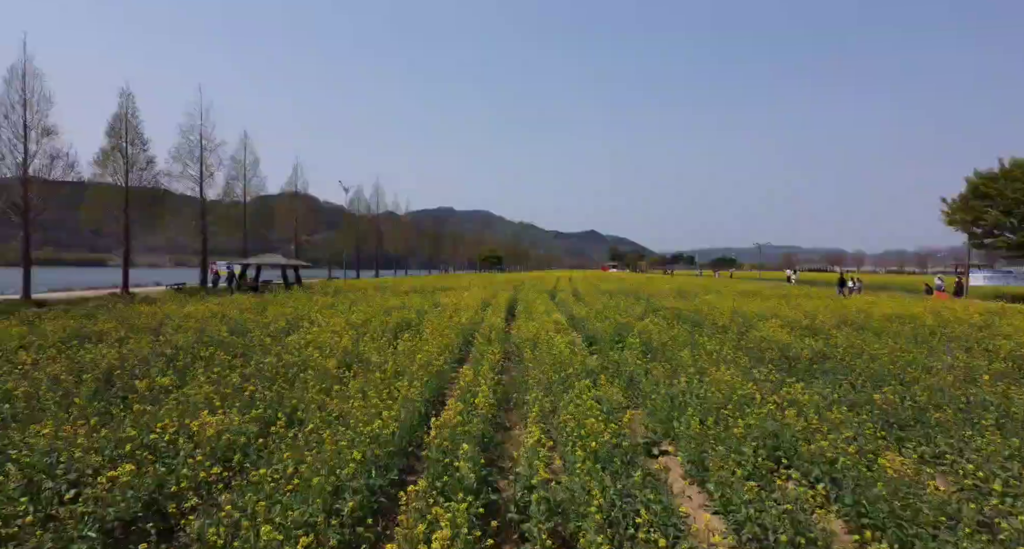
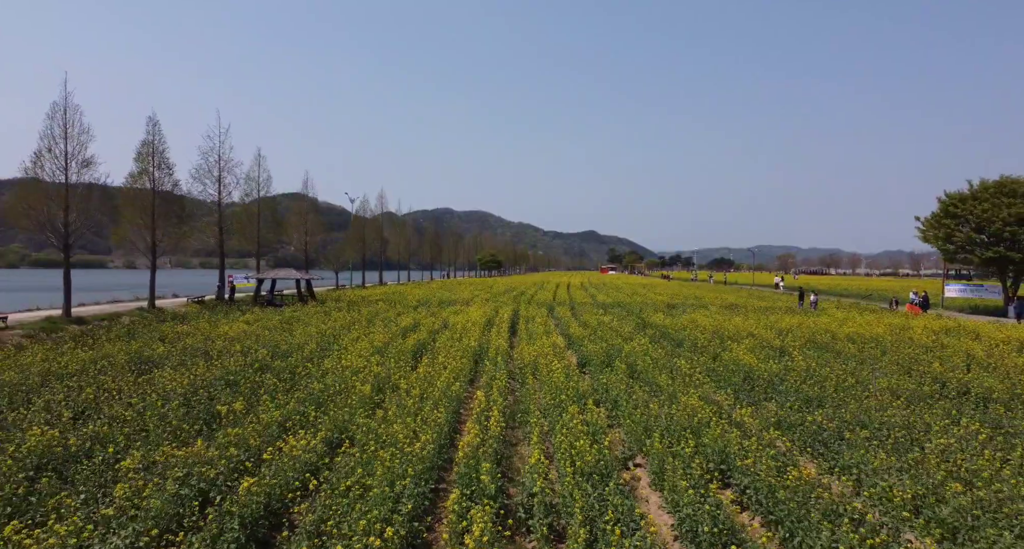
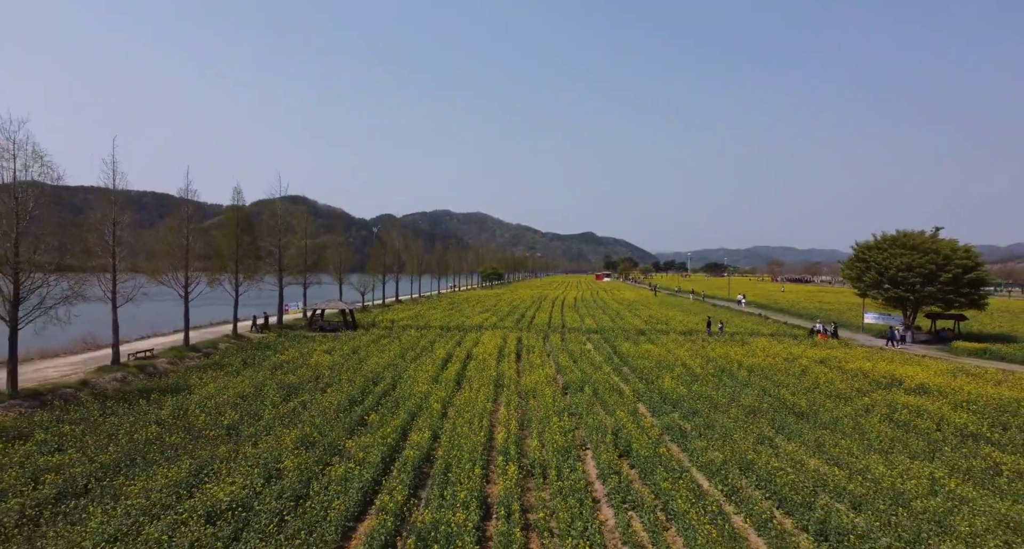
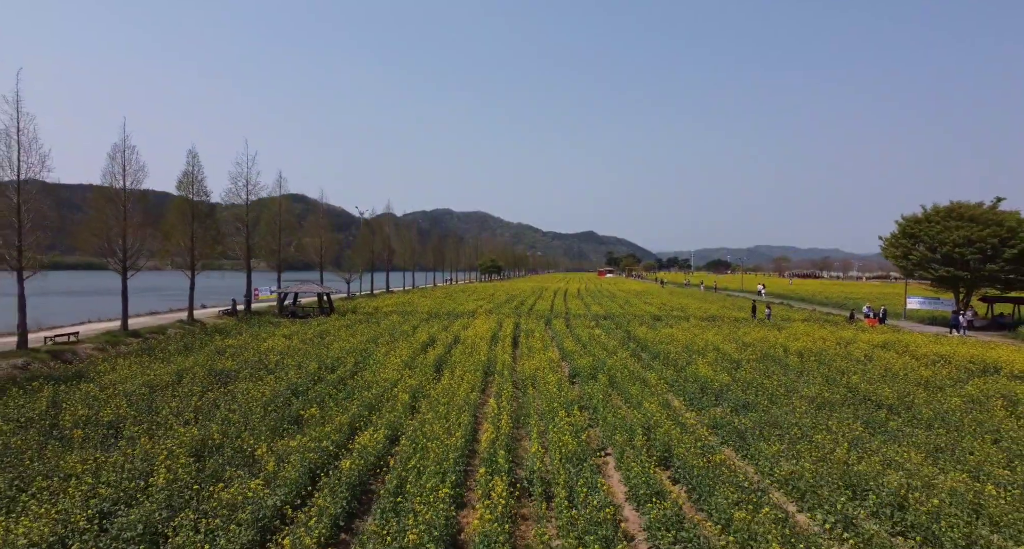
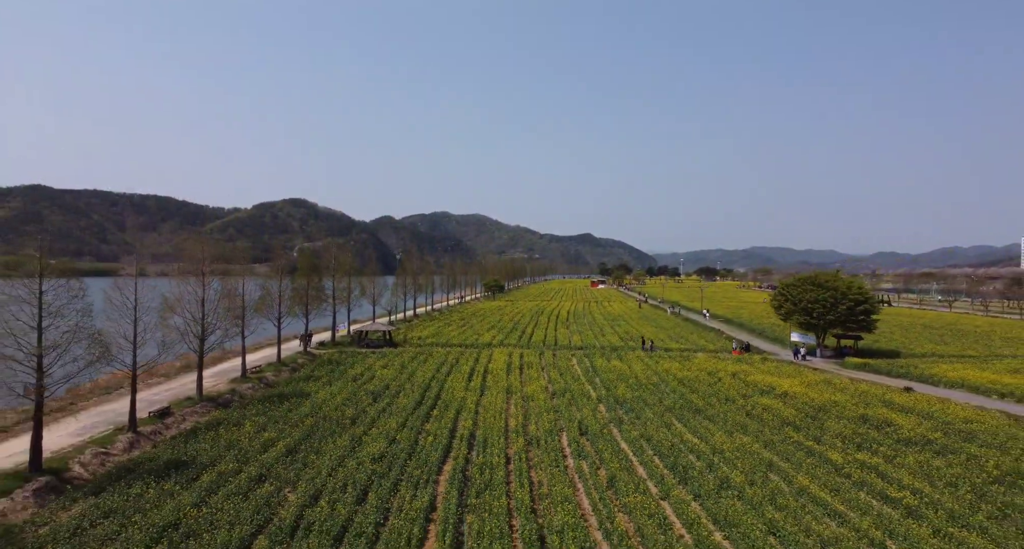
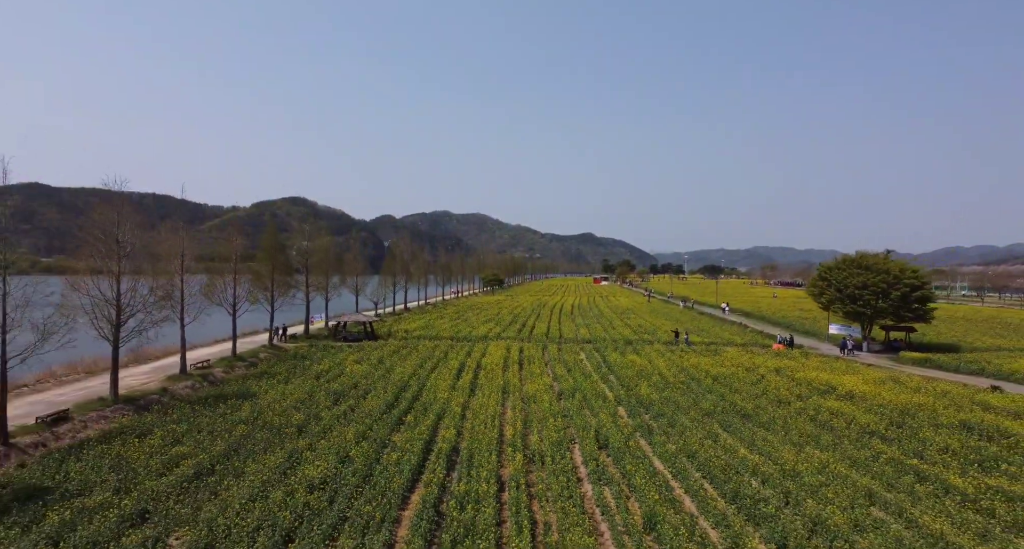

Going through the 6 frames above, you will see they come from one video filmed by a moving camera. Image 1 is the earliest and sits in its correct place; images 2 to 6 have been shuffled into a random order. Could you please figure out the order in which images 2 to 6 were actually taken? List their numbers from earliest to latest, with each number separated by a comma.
2, 4, 3, 6, 5
